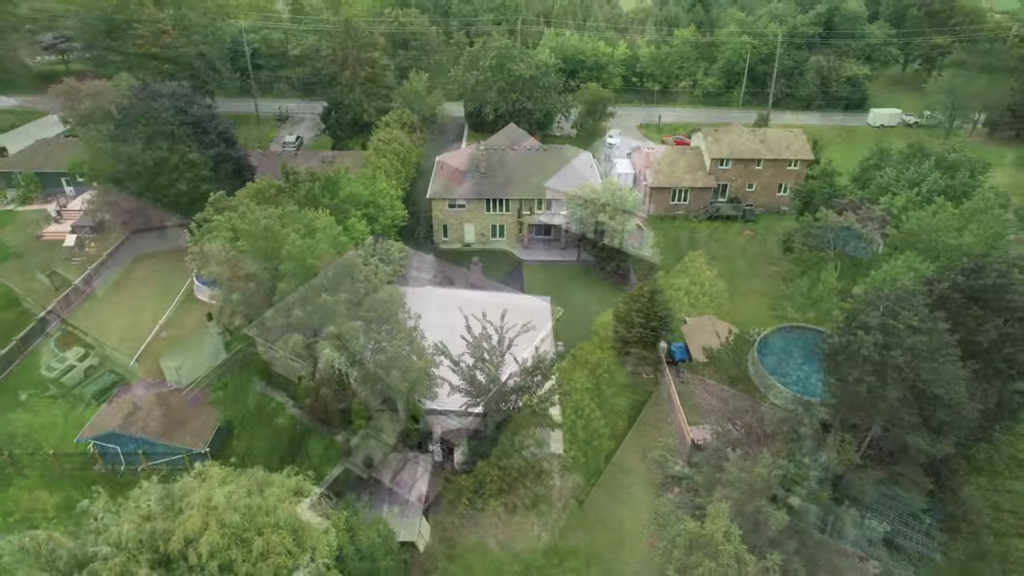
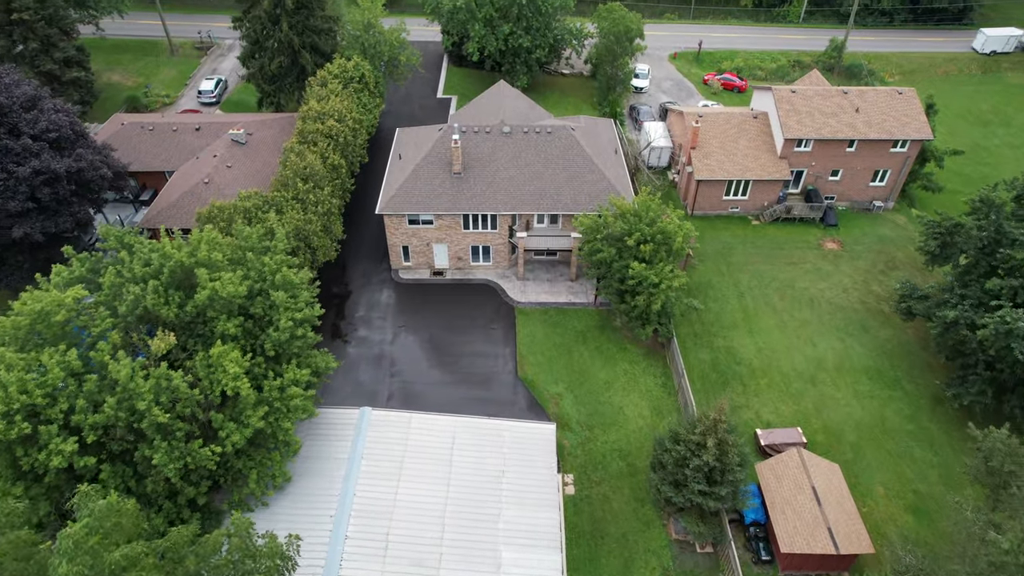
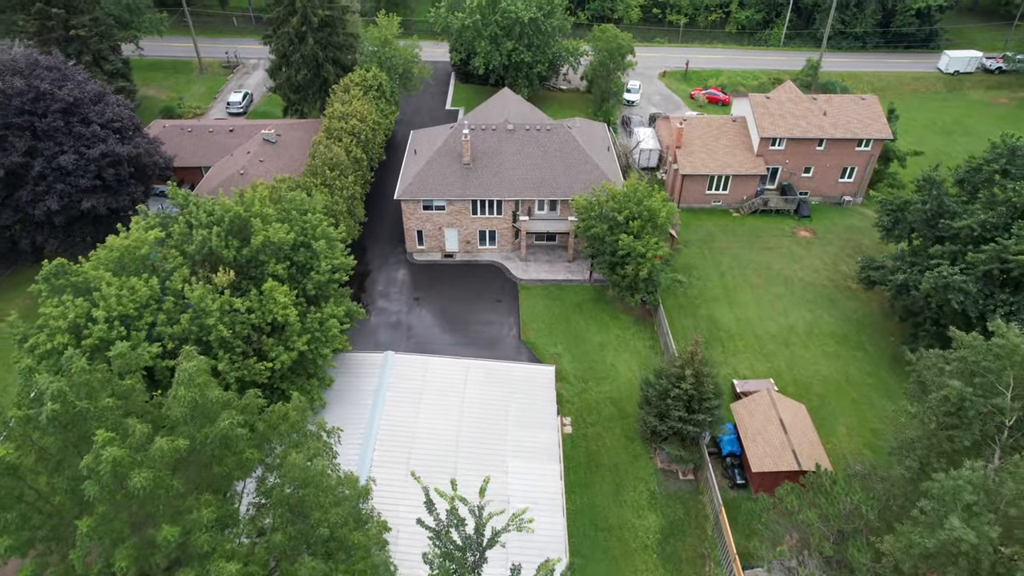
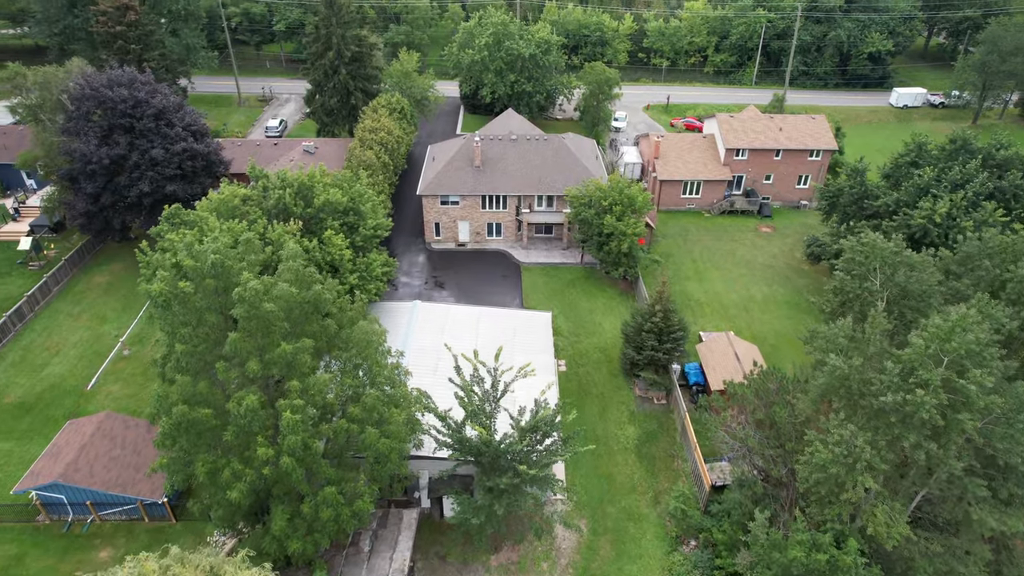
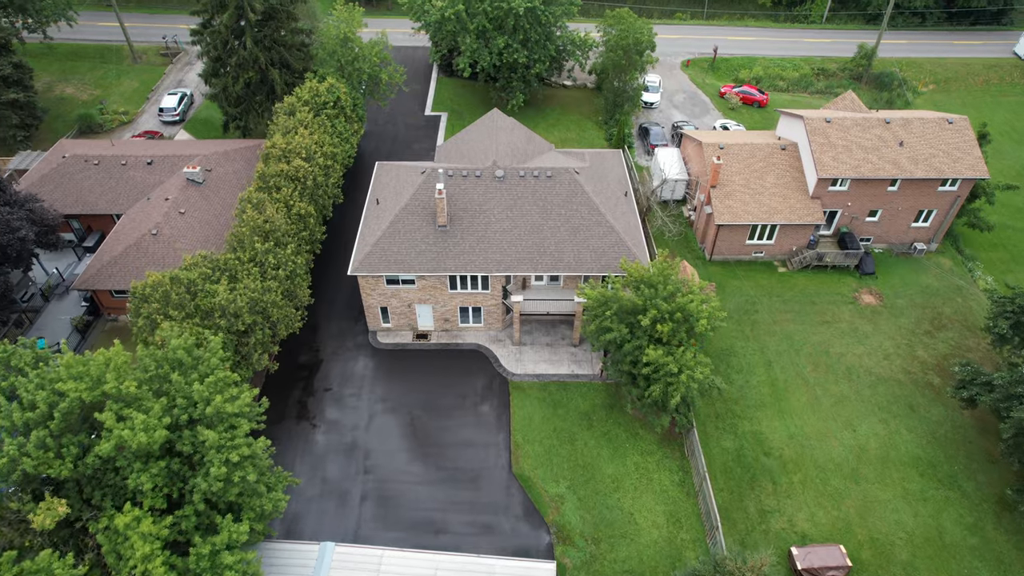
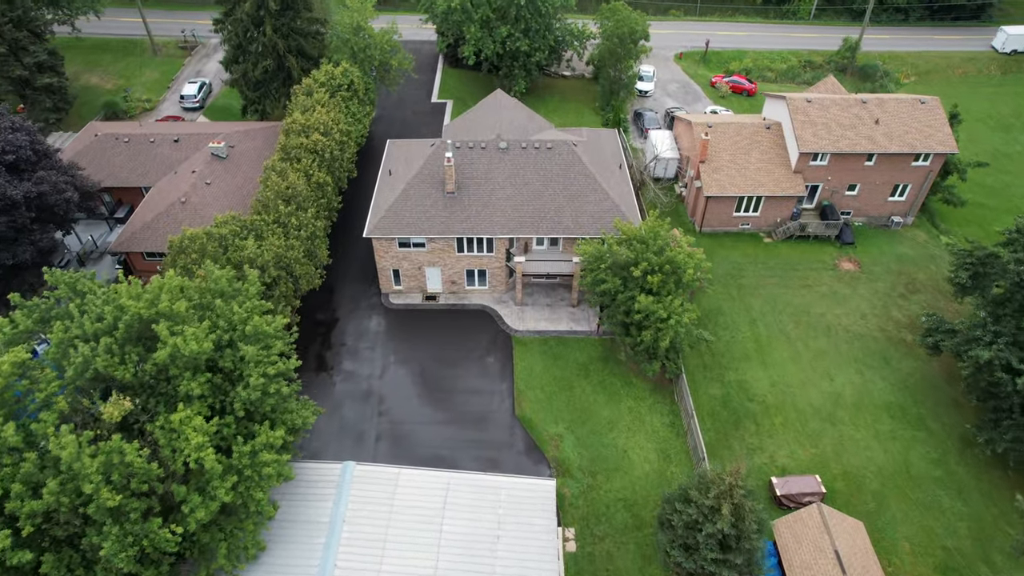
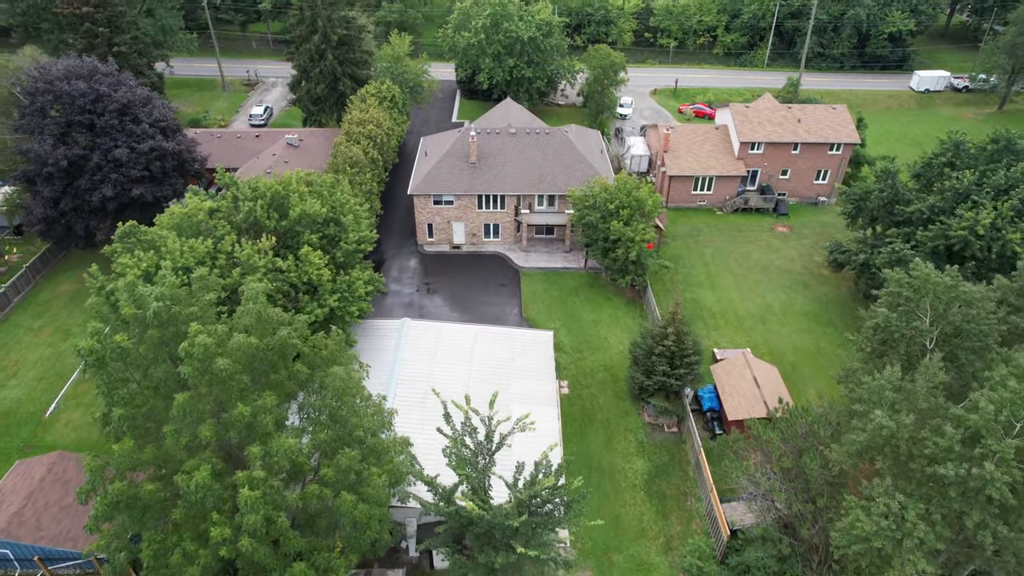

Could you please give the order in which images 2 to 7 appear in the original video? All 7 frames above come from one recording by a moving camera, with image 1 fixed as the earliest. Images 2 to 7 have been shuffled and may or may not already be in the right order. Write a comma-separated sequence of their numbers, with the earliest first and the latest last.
4, 7, 3, 2, 6, 5
